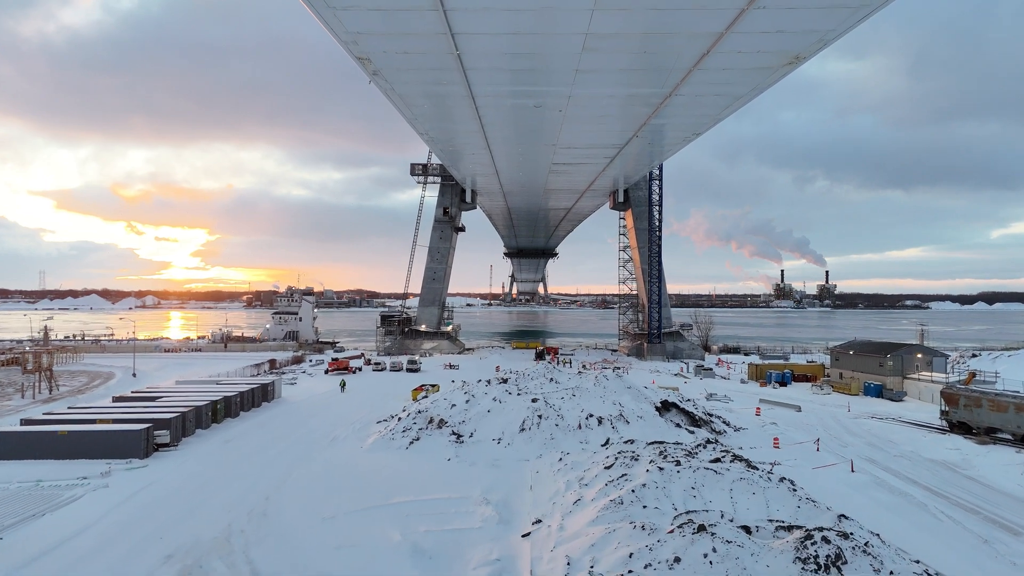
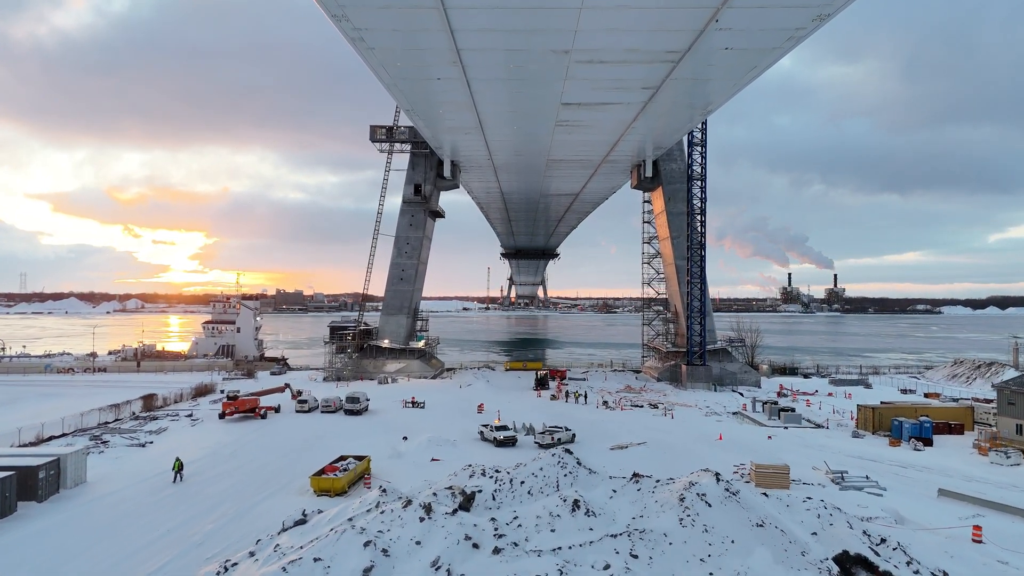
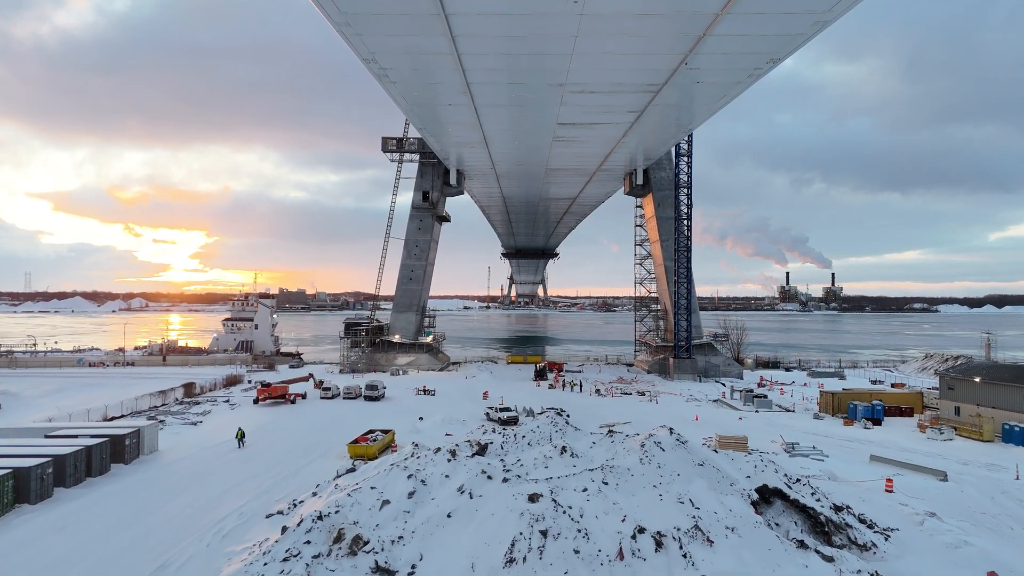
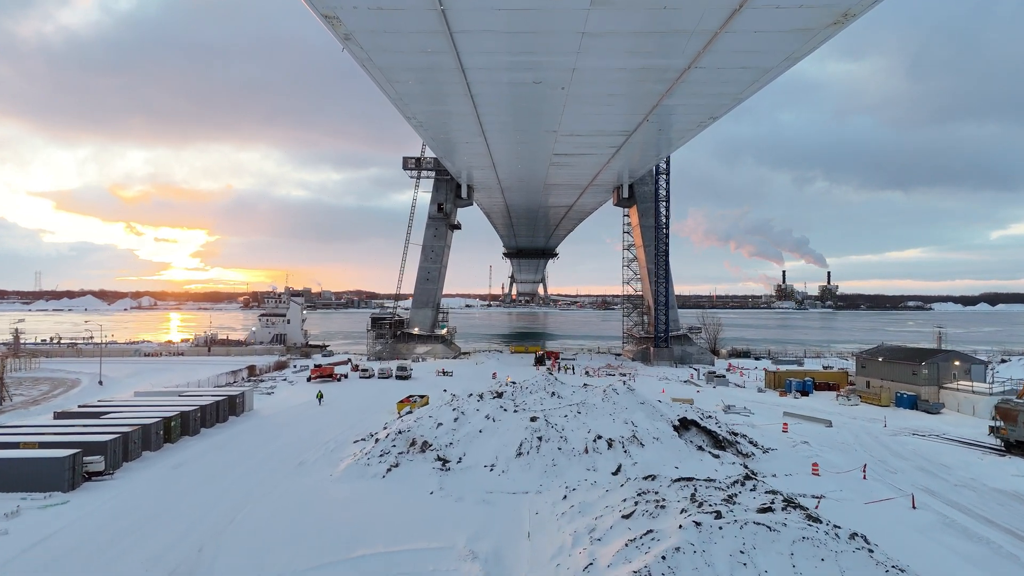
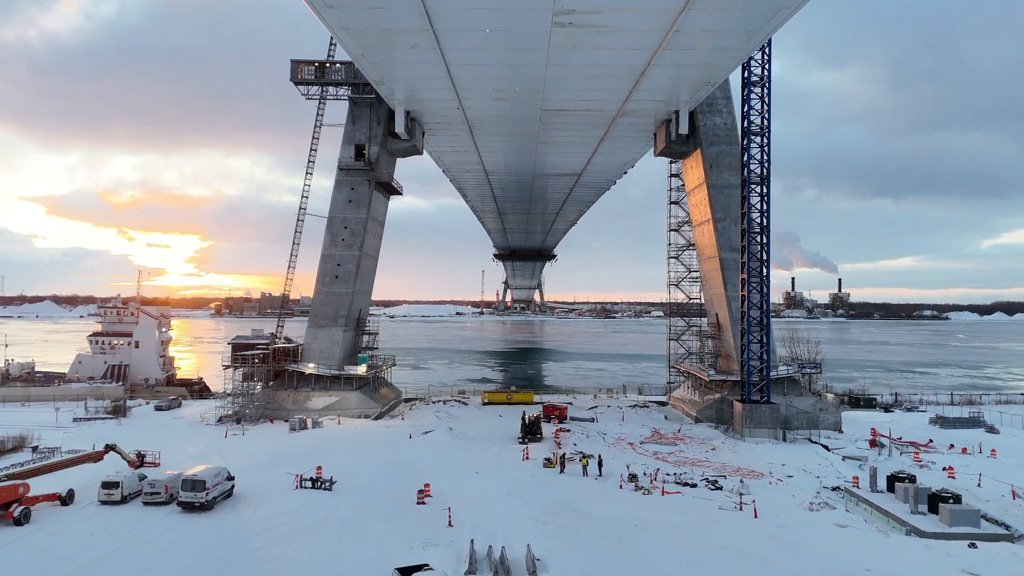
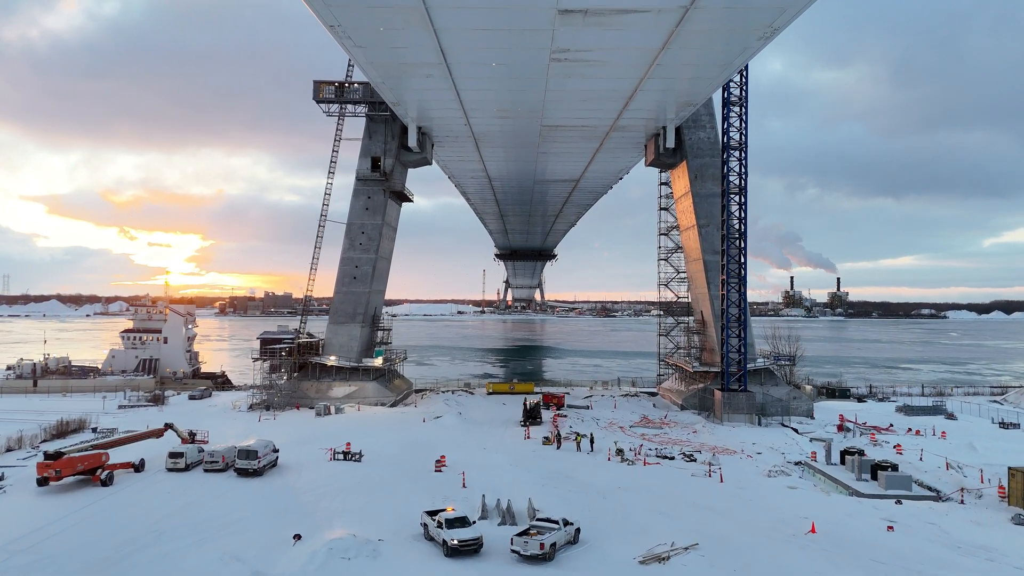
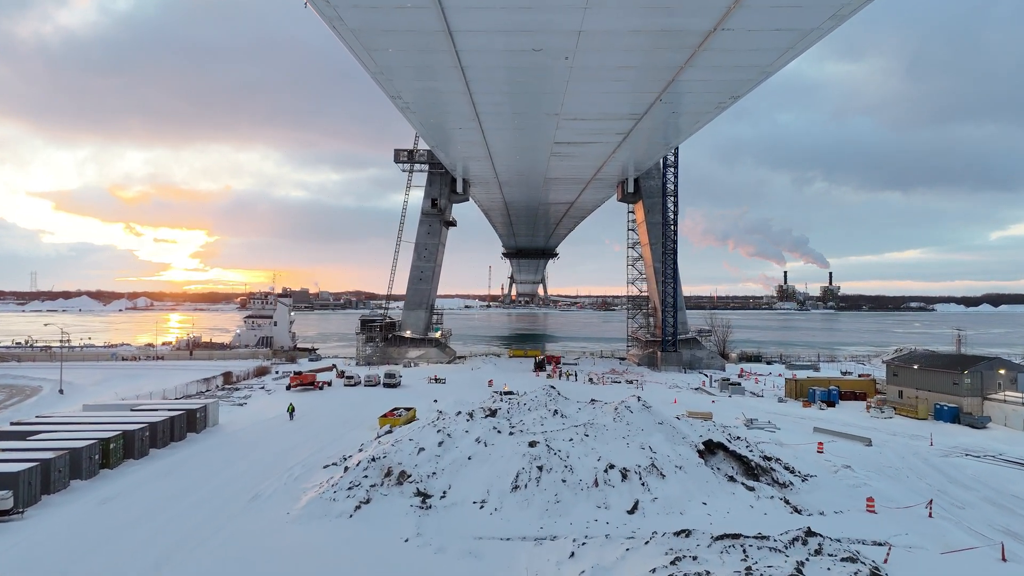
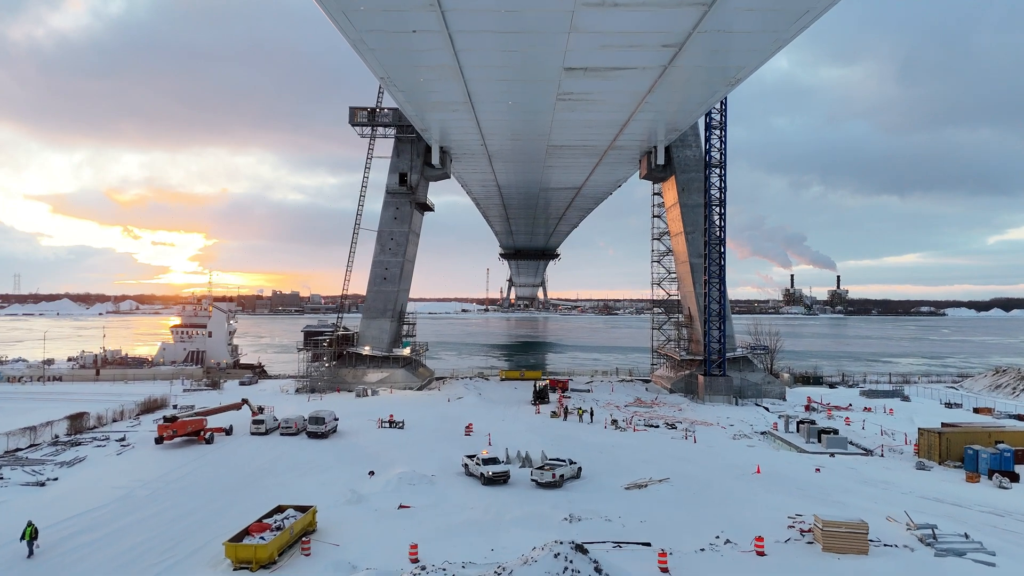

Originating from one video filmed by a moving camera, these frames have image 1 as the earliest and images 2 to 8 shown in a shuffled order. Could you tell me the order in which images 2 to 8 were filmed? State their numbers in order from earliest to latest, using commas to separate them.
4, 7, 3, 2, 8, 6, 5
